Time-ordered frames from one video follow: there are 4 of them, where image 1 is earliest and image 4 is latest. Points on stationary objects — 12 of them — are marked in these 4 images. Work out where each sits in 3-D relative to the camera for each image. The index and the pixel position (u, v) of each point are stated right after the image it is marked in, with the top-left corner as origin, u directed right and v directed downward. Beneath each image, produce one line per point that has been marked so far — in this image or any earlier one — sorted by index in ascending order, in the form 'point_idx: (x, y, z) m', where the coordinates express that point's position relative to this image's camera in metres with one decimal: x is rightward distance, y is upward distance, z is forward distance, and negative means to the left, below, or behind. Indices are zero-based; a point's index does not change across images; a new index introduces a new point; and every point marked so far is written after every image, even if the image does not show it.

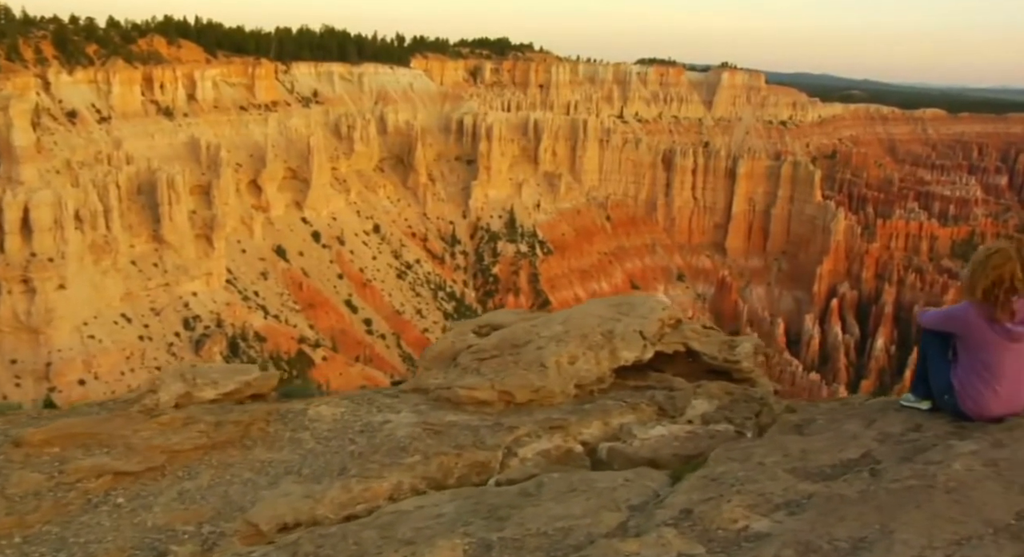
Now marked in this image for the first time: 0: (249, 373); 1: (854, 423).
0: (-2.7, -1.0, +7.9) m
1: (+2.5, -1.1, +5.7) m
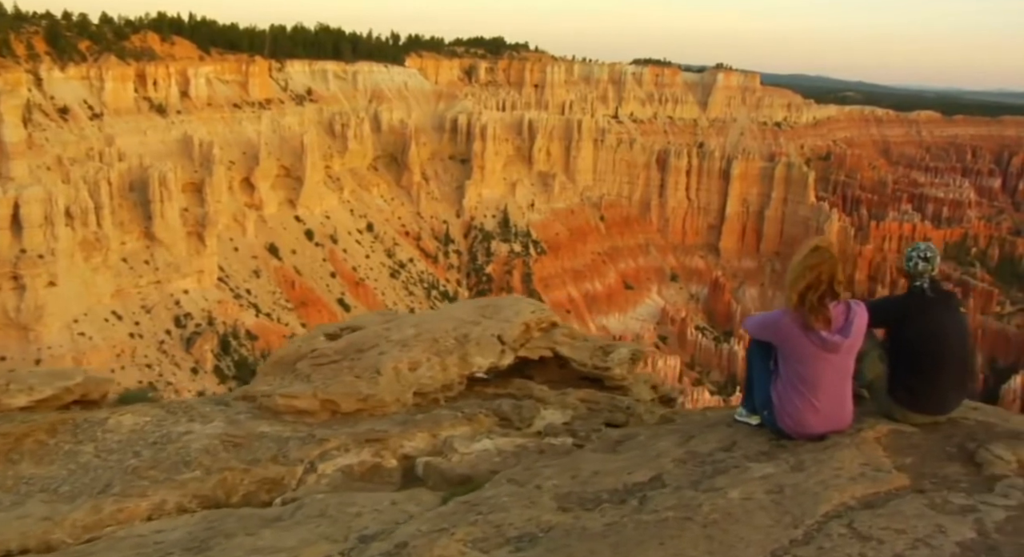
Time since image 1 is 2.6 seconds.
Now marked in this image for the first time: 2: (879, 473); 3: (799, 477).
0: (-4.2, -0.9, +7.3) m
1: (+1.0, -1.1, +5.2) m
2: (+2.1, -1.1, +4.4) m
3: (+1.6, -1.1, +4.2) m
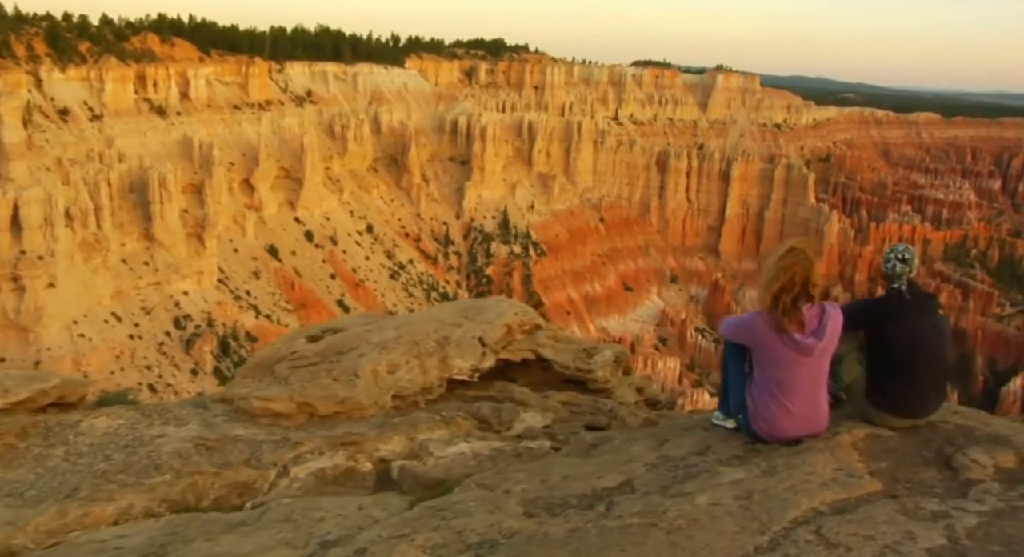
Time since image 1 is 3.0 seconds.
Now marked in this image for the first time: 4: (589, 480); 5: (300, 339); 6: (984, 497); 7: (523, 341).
0: (-4.4, -1.0, +7.3) m
1: (+0.9, -1.1, +5.1) m
2: (+1.9, -1.1, +4.3) m
3: (+1.4, -1.1, +4.1) m
4: (+0.5, -1.2, +4.5) m
5: (-2.2, -0.6, +7.9) m
6: (+2.6, -1.2, +4.2) m
7: (+0.1, -0.6, +7.9) m
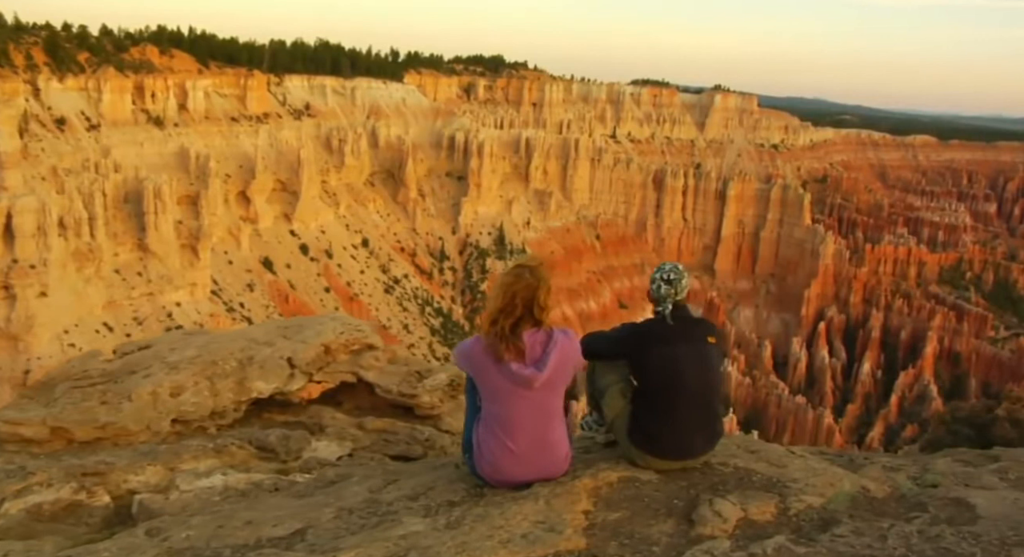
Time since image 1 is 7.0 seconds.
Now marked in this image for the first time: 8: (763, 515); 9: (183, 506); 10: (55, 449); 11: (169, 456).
0: (-6.1, -1.0, +6.7) m
1: (-0.8, -1.2, +4.5) m
2: (+0.2, -1.2, +3.7) m
3: (-0.3, -1.2, +3.5) m
4: (-1.2, -1.3, +3.9) m
5: (-3.9, -0.7, +7.3) m
6: (+0.9, -1.3, +3.6) m
7: (-1.6, -0.8, +7.3) m
8: (+1.4, -1.3, +4.1) m
9: (-2.2, -1.5, +5.0) m
10: (-3.5, -1.3, +5.9) m
11: (-2.6, -1.3, +5.8) m
